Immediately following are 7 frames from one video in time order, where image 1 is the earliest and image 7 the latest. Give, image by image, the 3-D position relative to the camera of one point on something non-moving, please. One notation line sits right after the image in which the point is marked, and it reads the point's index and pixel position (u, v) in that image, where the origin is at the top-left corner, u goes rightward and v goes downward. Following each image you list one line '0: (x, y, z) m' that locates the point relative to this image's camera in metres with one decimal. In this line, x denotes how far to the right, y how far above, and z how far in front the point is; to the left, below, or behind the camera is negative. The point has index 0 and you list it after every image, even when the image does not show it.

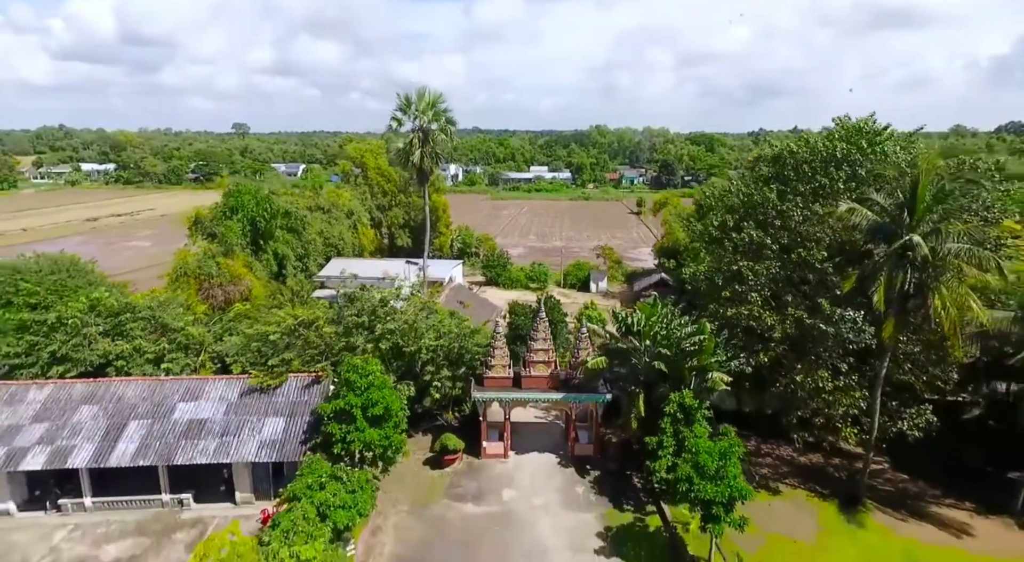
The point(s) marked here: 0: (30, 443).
0: (-12.7, -4.2, +16.7) m
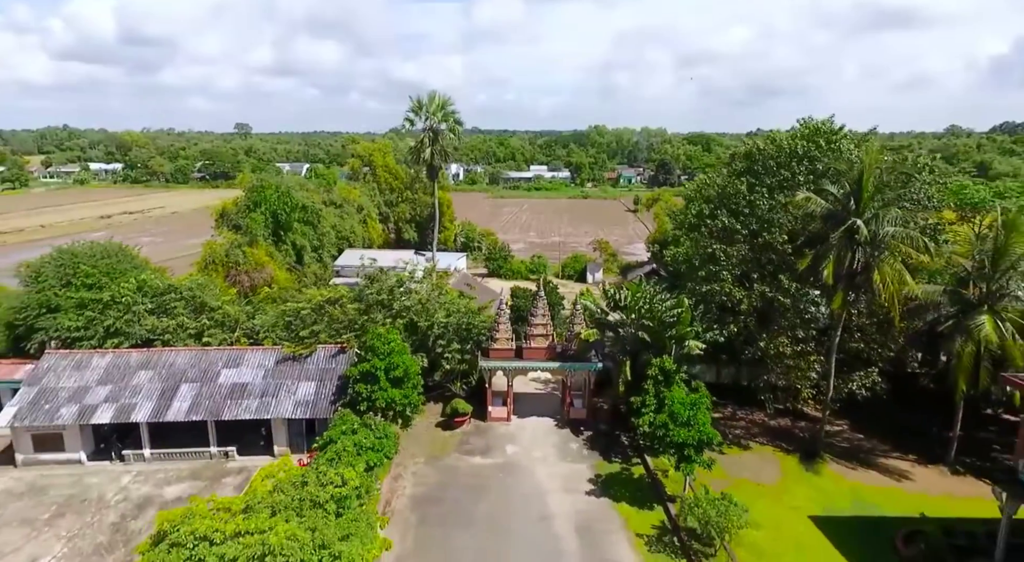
0: (-12.6, -3.6, +19.2) m
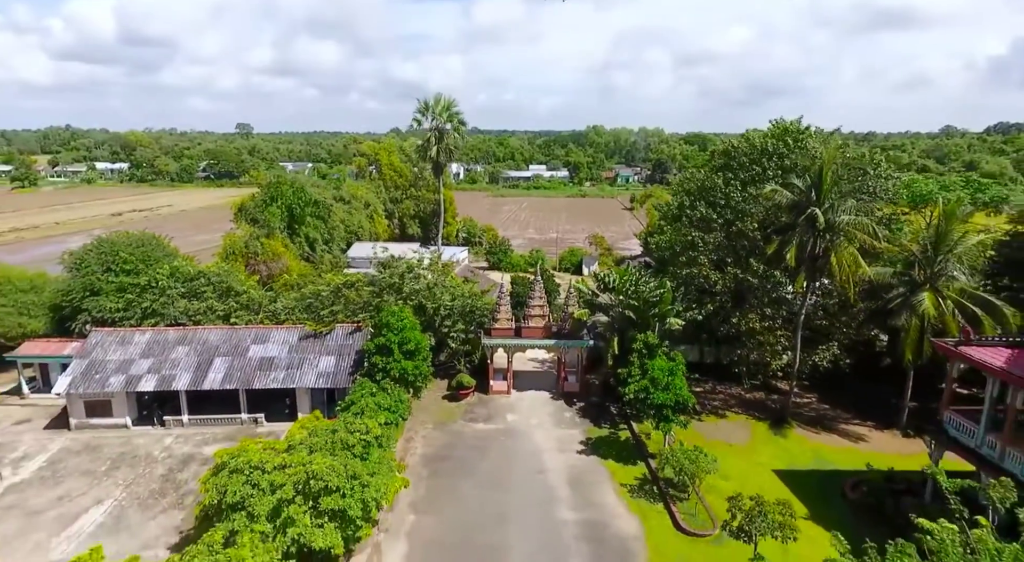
0: (-12.6, -3.1, +21.5) m
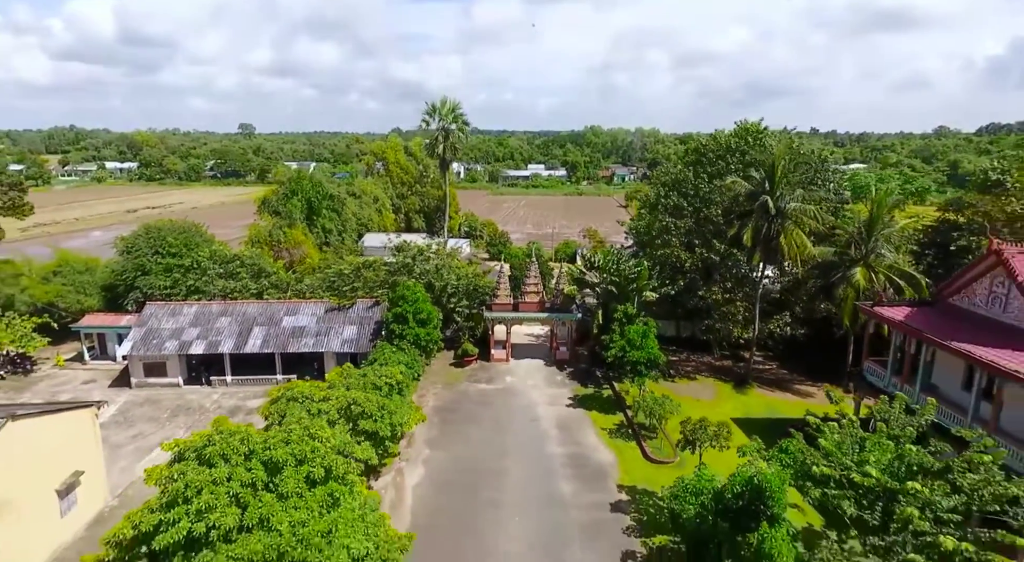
0: (-12.7, -2.2, +25.0) m
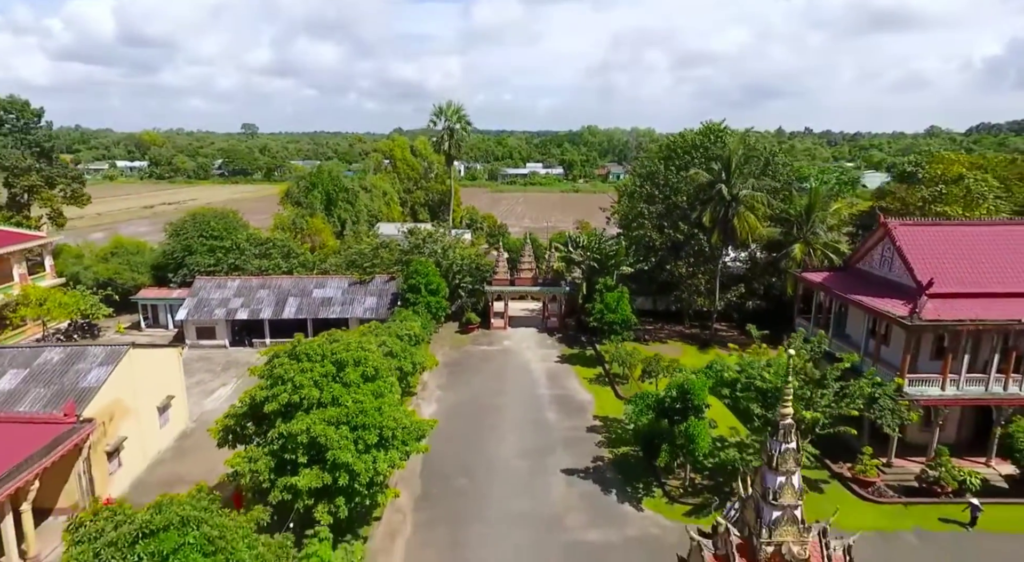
0: (-12.9, -1.2, +29.4) m
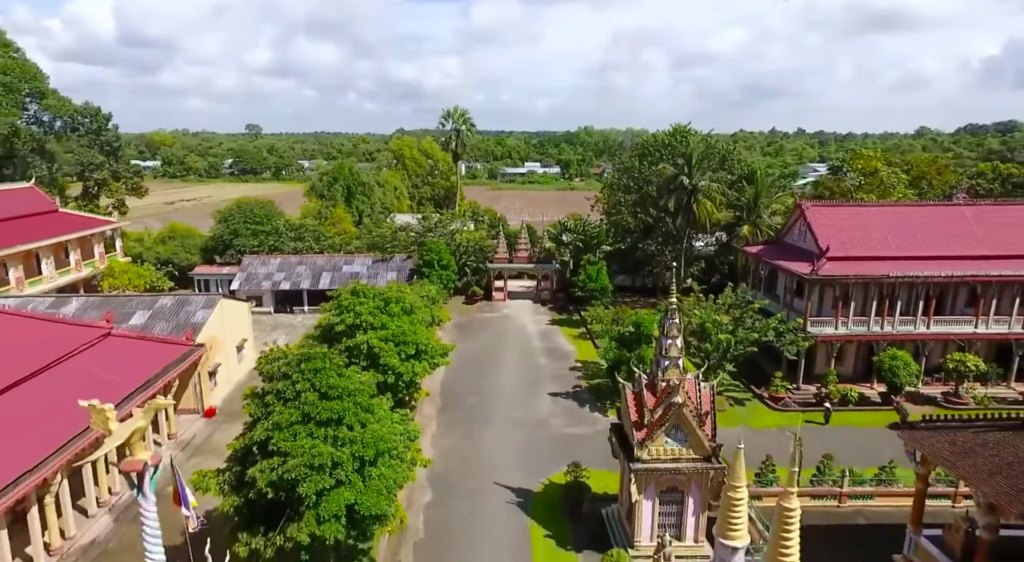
0: (-12.9, +0.1, +35.1) m
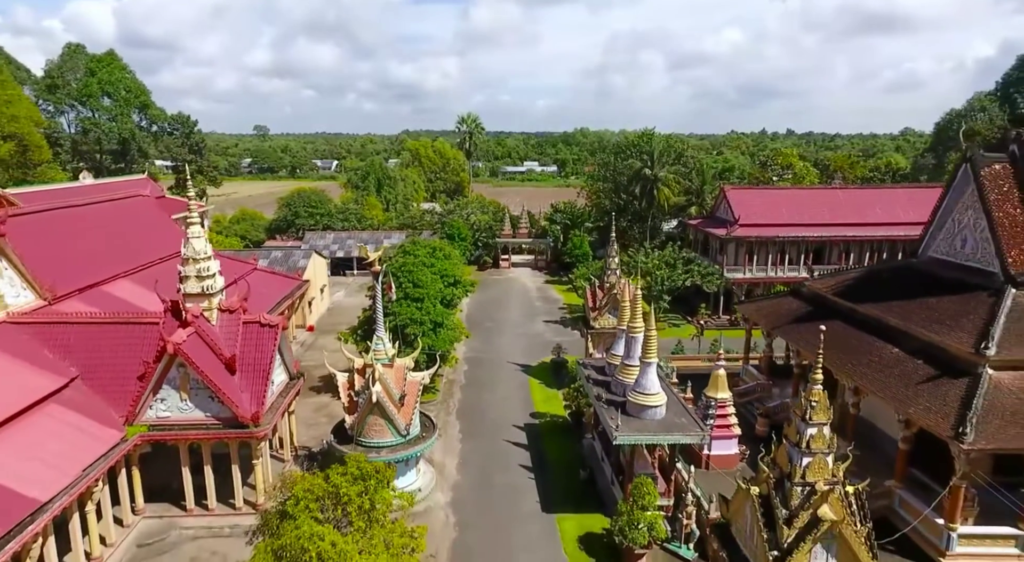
0: (-12.7, +2.3, +45.2) m
